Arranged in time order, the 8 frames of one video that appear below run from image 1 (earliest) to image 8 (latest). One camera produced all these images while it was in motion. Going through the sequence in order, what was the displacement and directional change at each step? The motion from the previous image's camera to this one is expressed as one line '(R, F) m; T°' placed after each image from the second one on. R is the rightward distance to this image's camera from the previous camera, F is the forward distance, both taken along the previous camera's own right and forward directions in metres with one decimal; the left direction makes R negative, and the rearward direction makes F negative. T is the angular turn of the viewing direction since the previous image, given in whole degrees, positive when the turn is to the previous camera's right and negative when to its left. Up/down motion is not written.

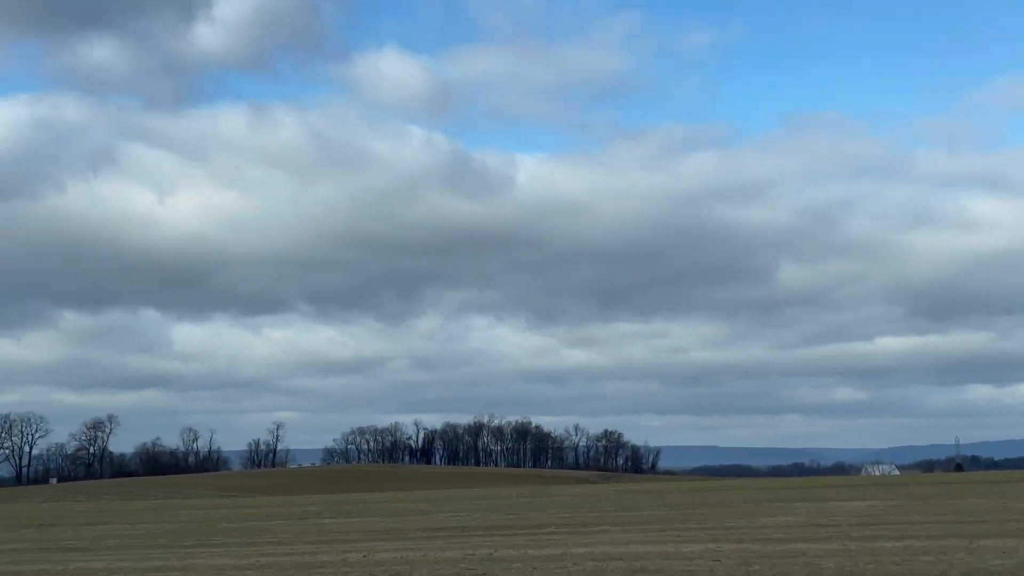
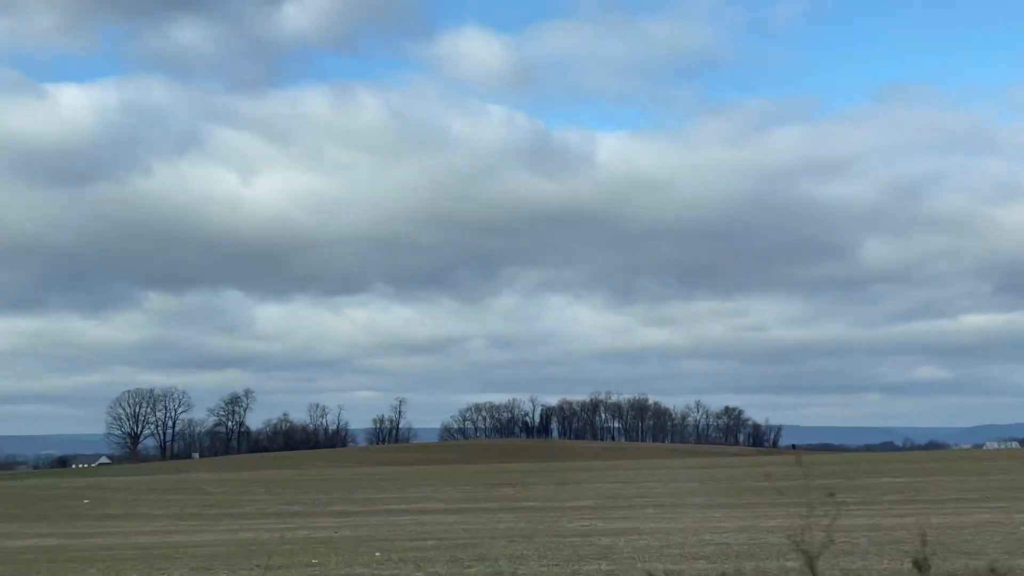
(-5.9, +1.9) m; -4°
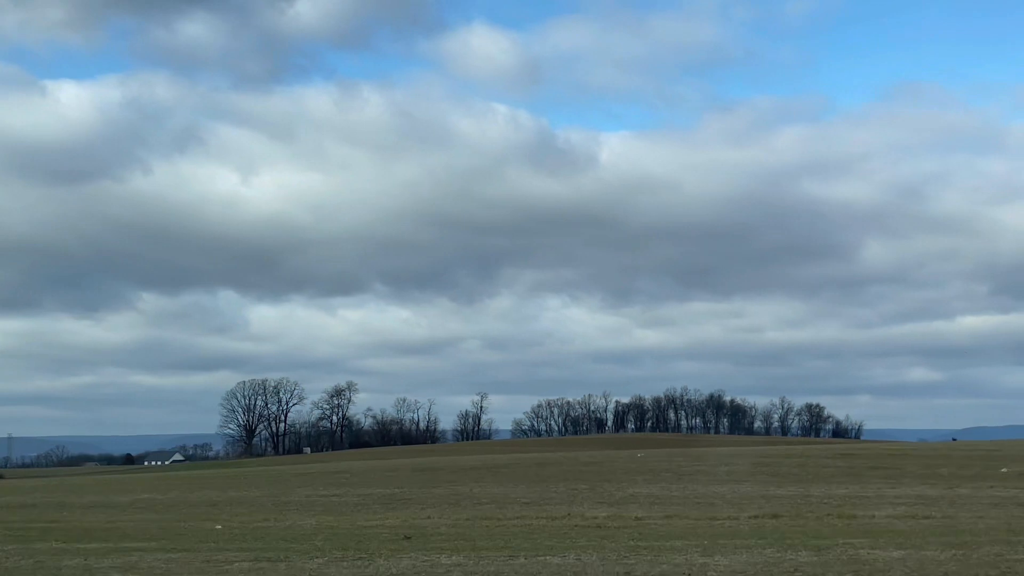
(-10.7, +3.8) m; +2°
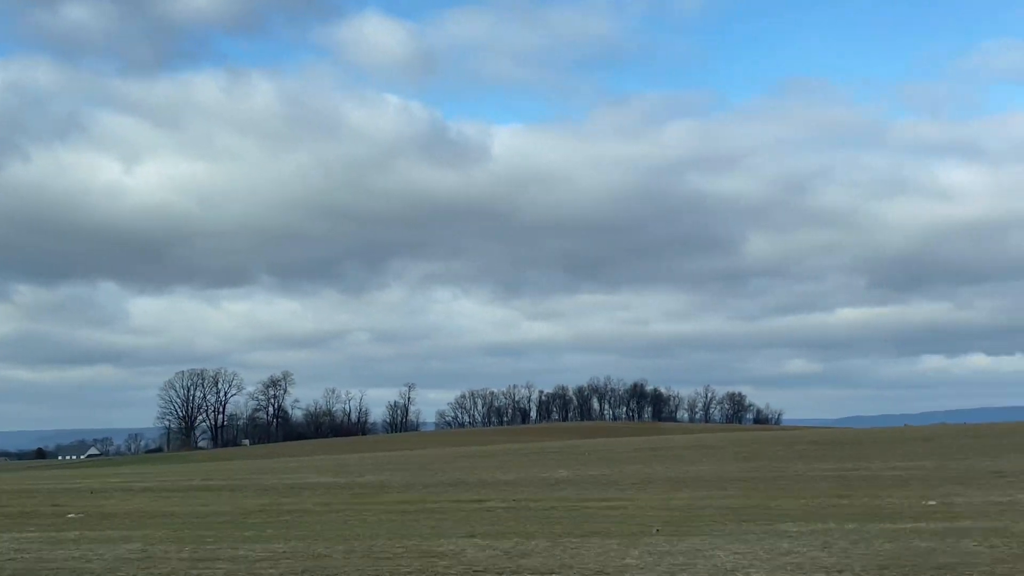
(-4.4, +2.0) m; +7°
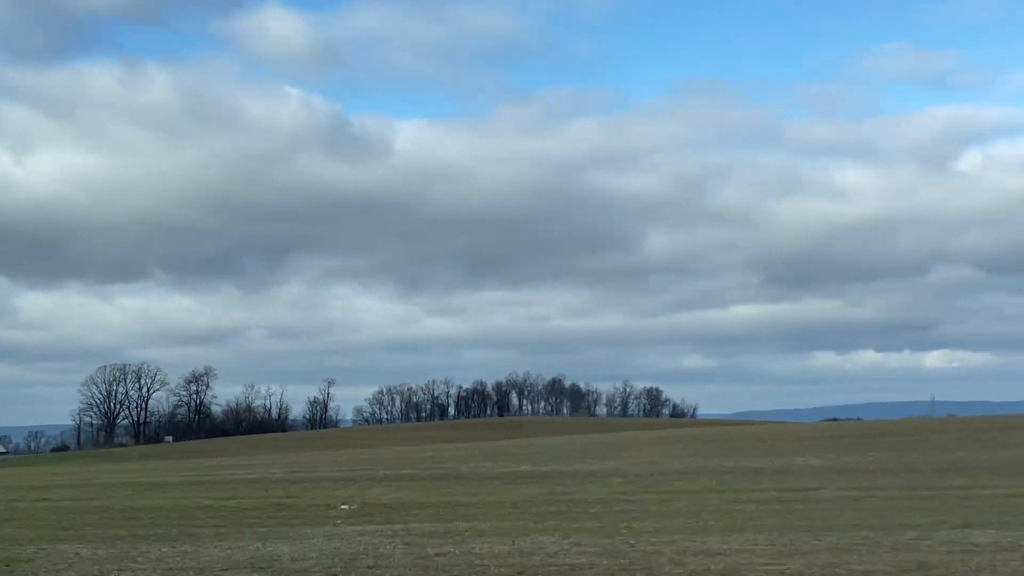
(-2.2, +0.6) m; +6°
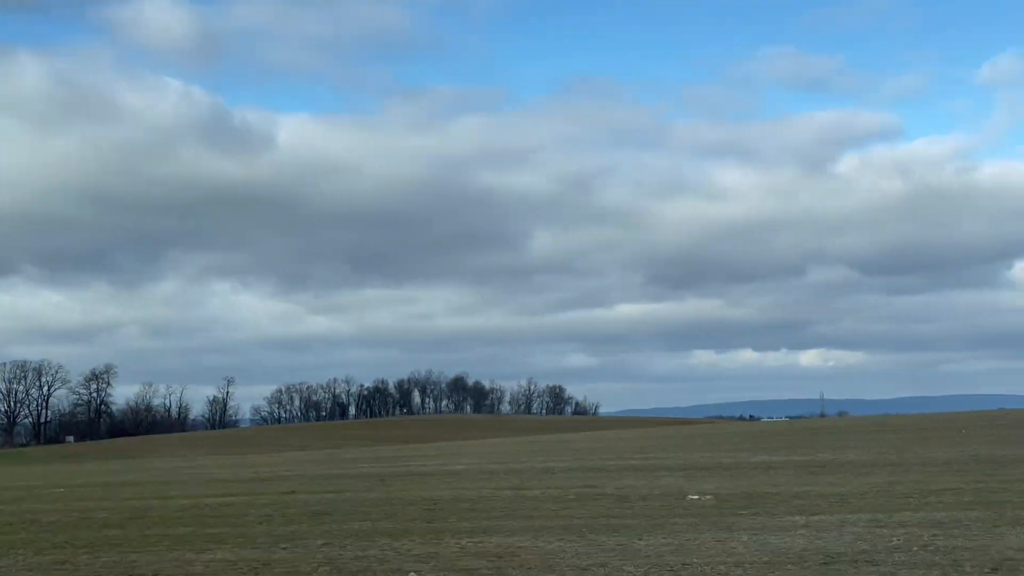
(-2.4, +0.4) m; +7°
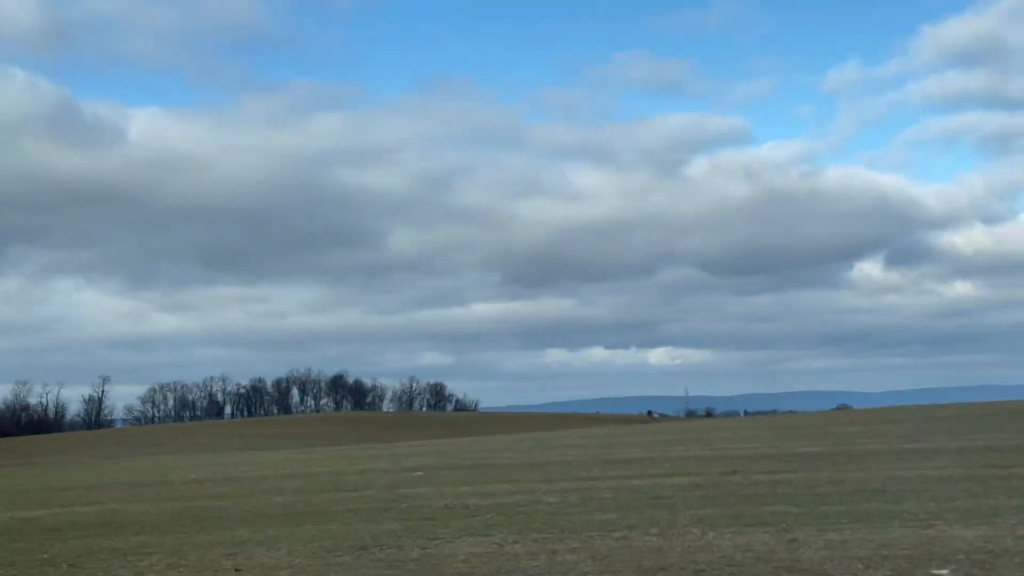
(-3.2, -1.1) m; +9°
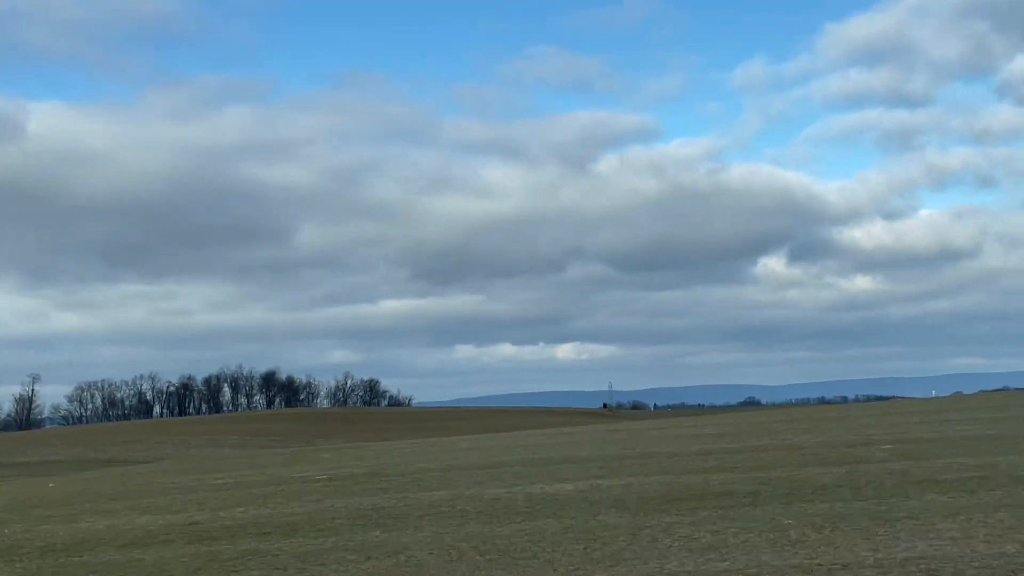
(-3.2, -0.9) m; +6°
